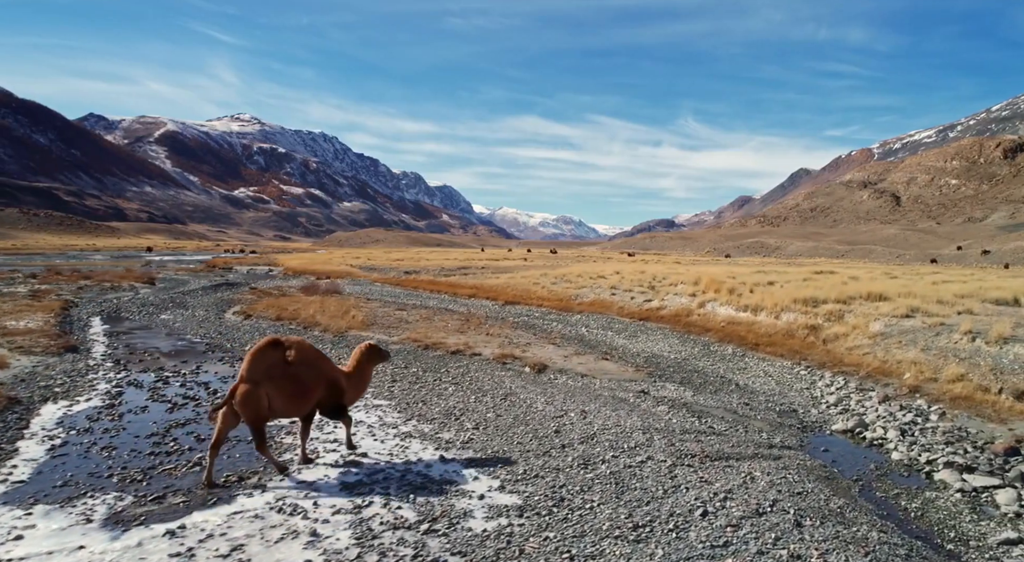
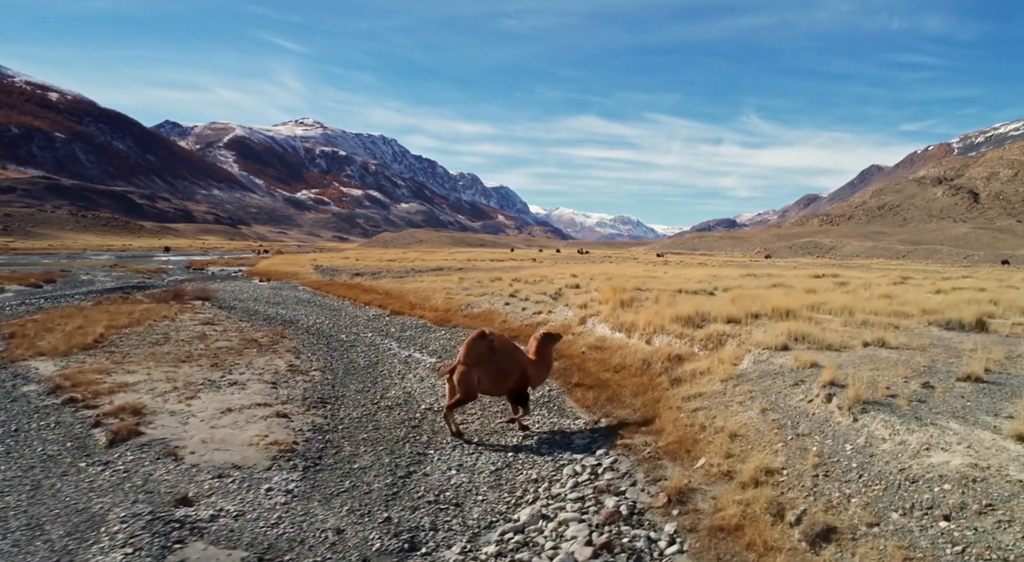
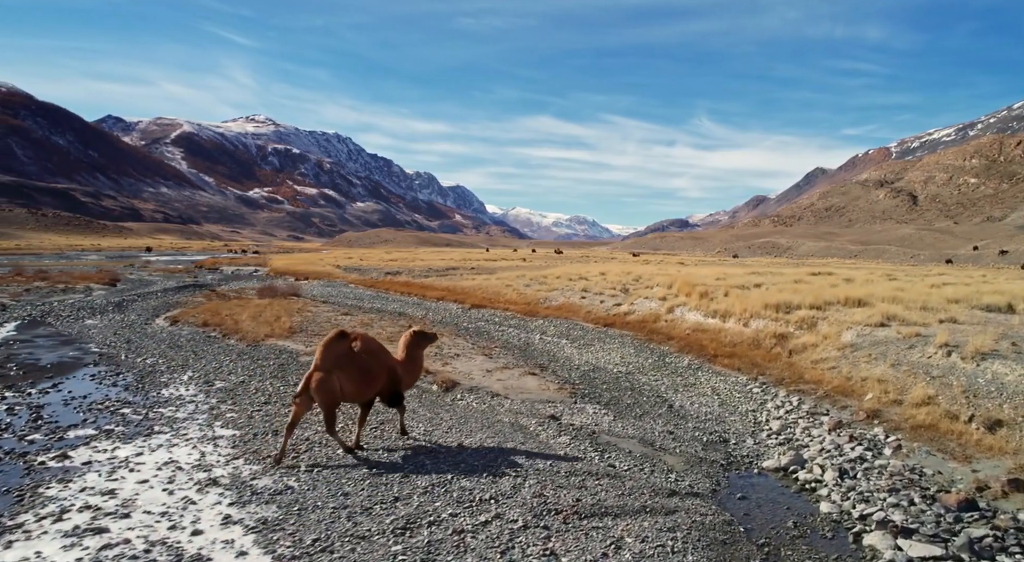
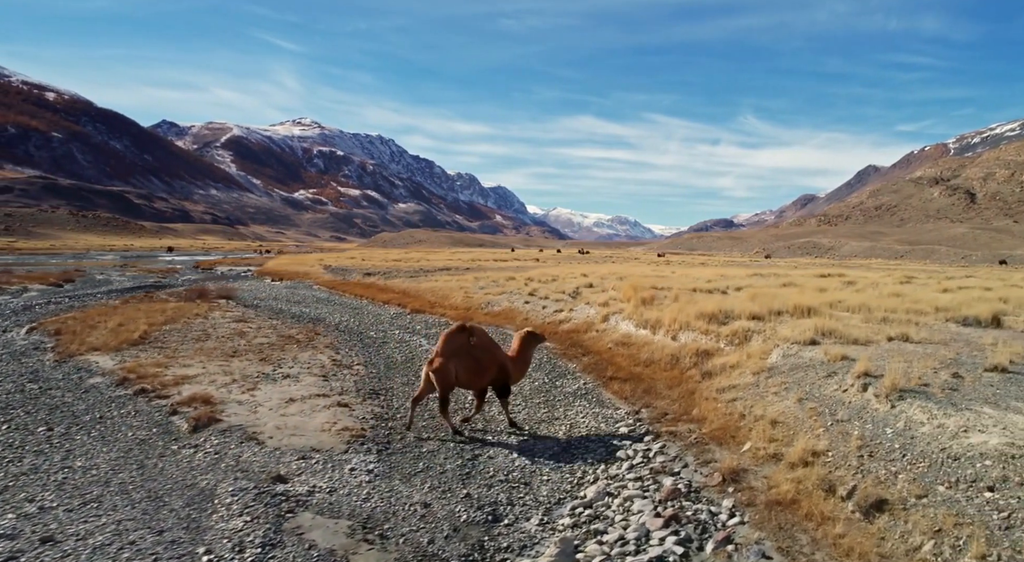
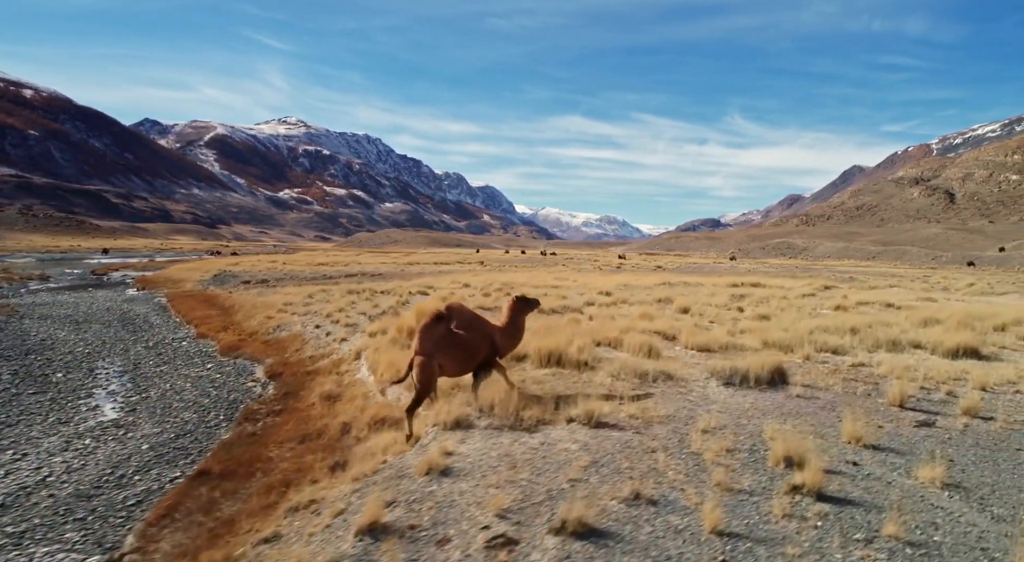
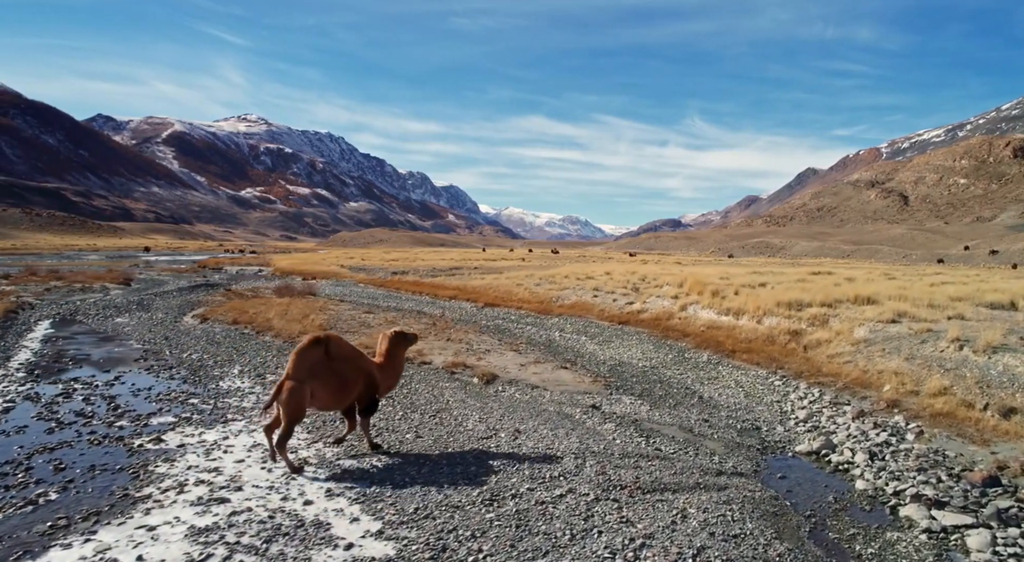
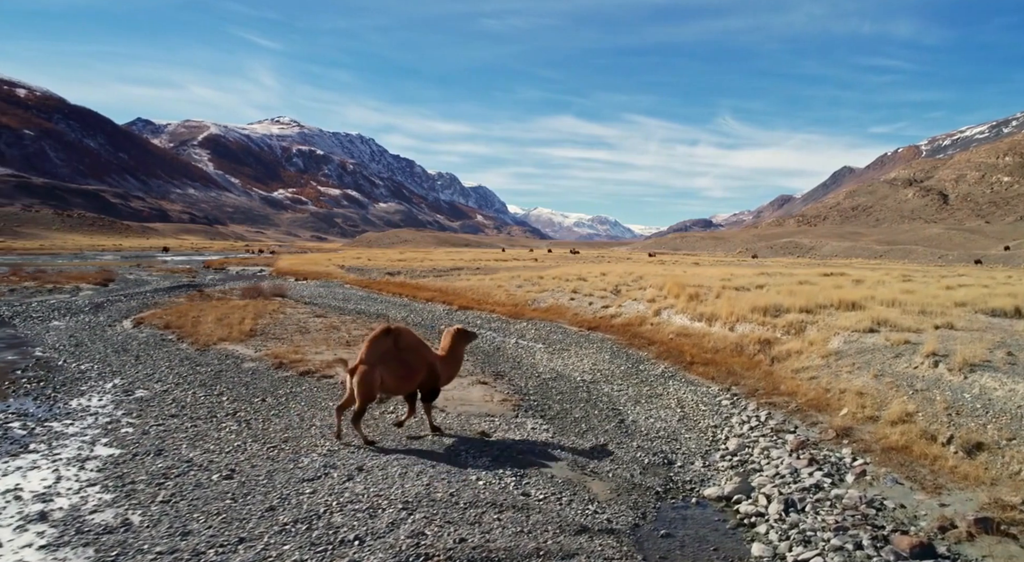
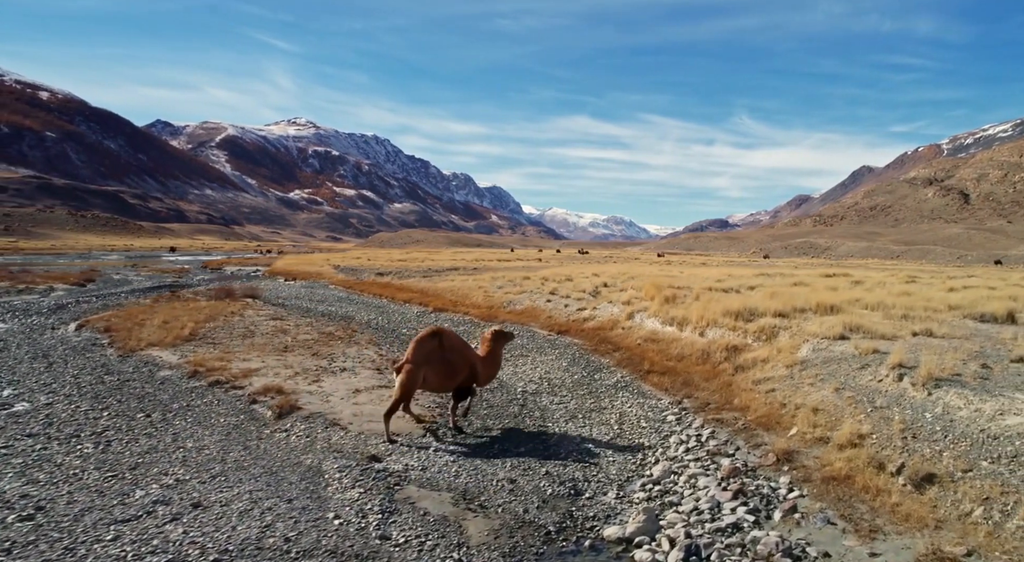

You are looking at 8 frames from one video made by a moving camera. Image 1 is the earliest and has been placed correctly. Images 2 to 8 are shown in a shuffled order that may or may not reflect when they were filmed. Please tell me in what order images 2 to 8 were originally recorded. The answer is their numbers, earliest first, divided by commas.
6, 3, 7, 8, 4, 2, 5
